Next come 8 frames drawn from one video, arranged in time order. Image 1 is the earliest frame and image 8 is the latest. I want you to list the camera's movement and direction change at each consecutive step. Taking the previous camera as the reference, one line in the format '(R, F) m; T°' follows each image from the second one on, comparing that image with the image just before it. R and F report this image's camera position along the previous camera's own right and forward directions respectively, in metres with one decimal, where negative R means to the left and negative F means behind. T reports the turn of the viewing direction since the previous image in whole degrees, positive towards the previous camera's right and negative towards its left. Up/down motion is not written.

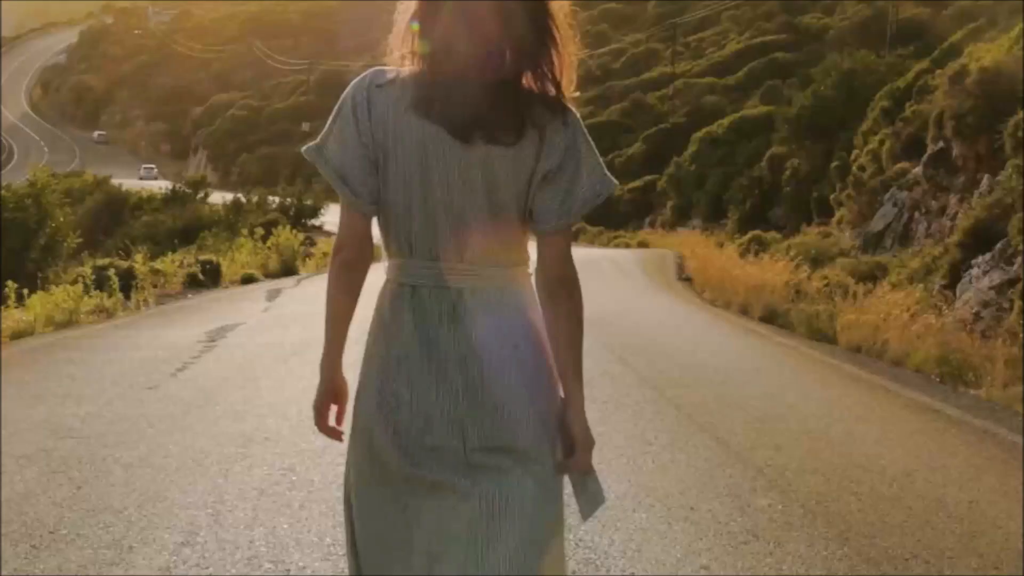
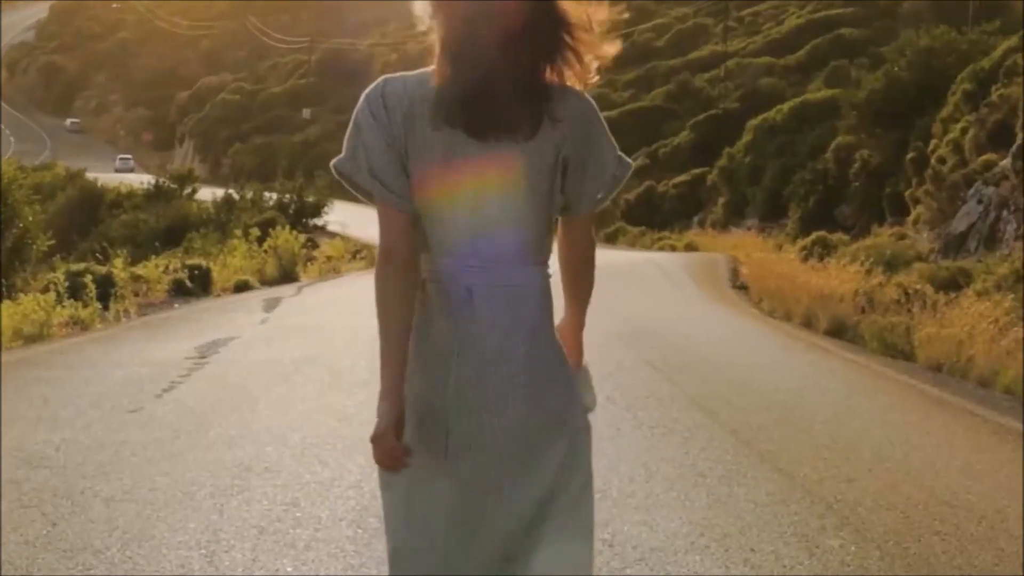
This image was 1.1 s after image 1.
(+0.1, +1.6) m; -1°
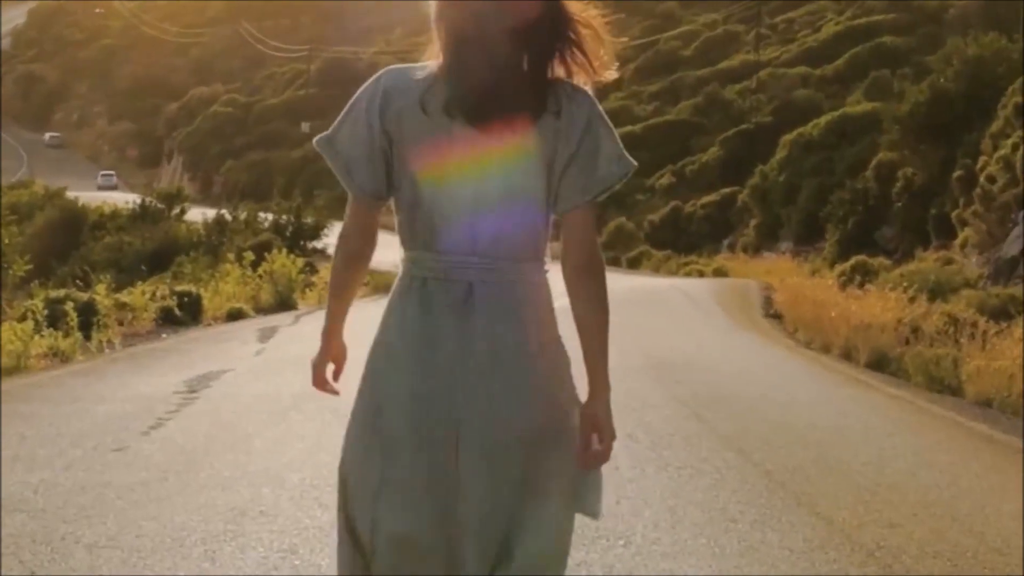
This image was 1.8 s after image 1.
(0.0, +0.8) m; 0°
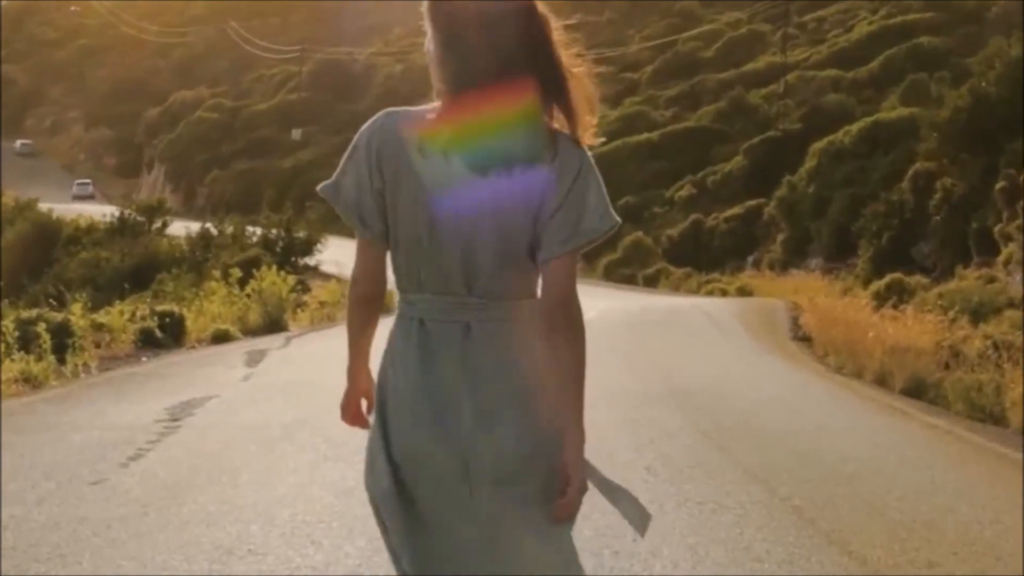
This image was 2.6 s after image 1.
(0.0, +0.8) m; 0°
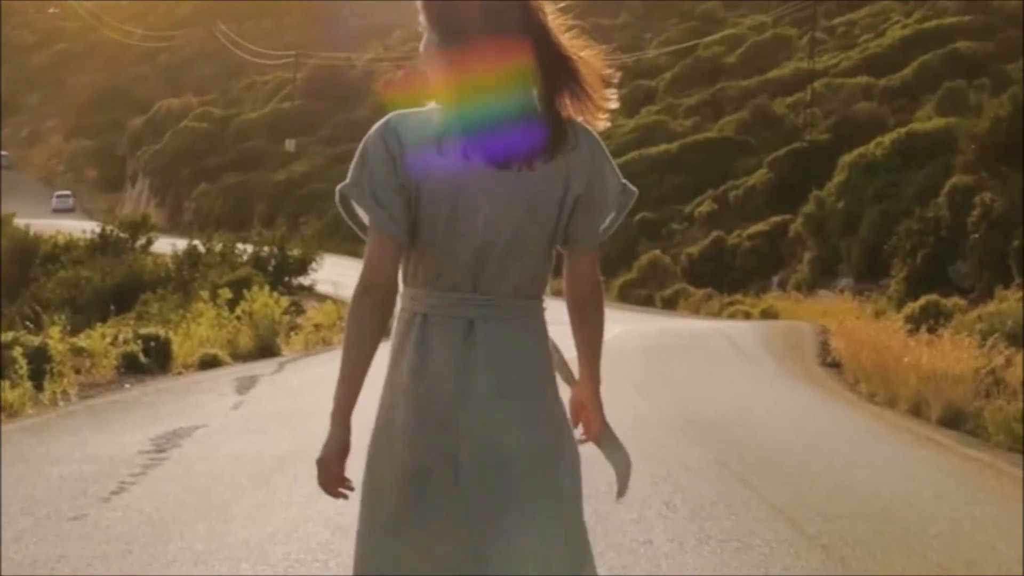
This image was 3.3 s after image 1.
(0.0, +0.6) m; 0°
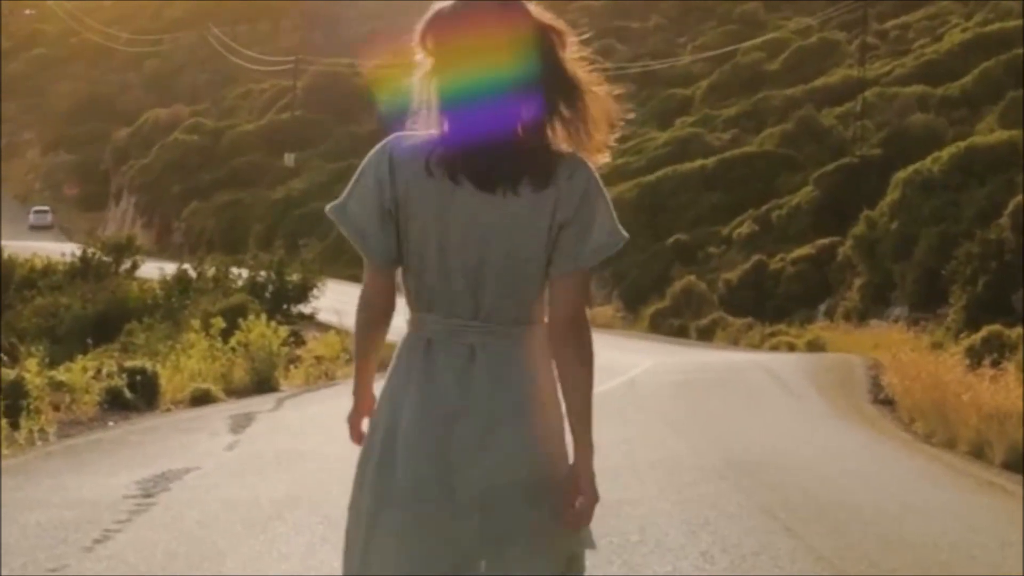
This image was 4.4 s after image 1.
(0.0, +0.8) m; -1°
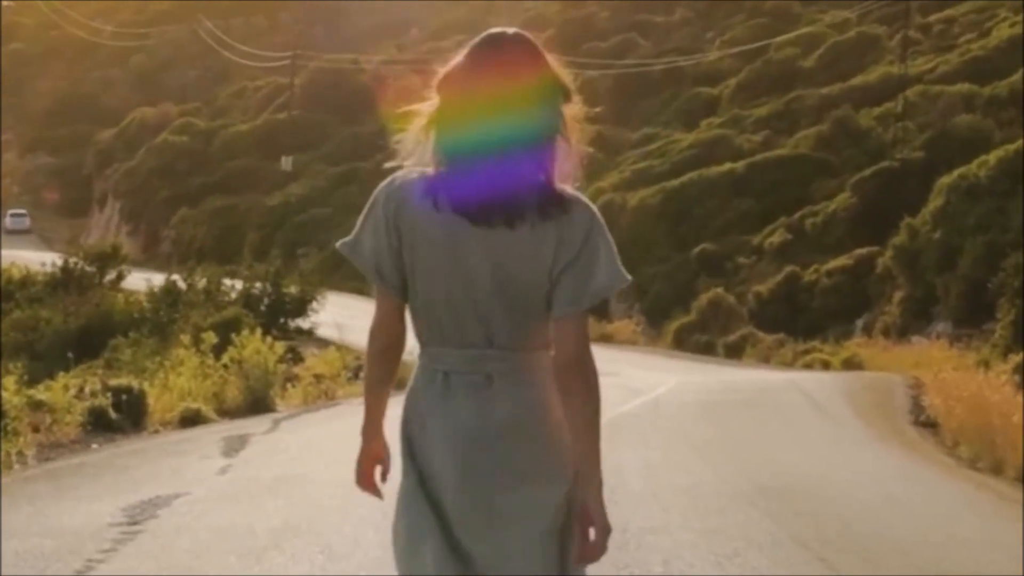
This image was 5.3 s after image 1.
(0.0, +0.6) m; 0°
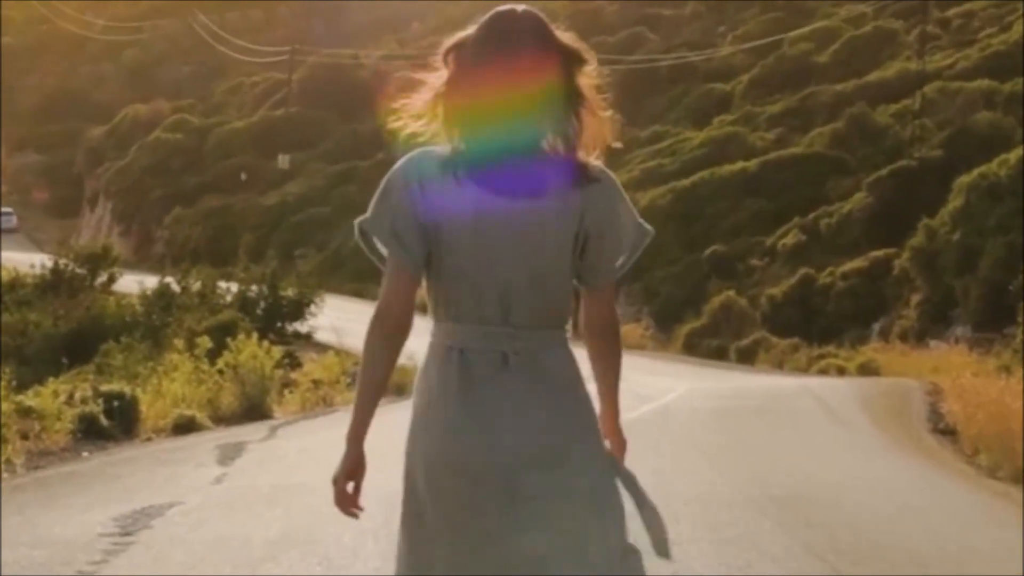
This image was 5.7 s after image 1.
(0.0, +0.2) m; 0°
